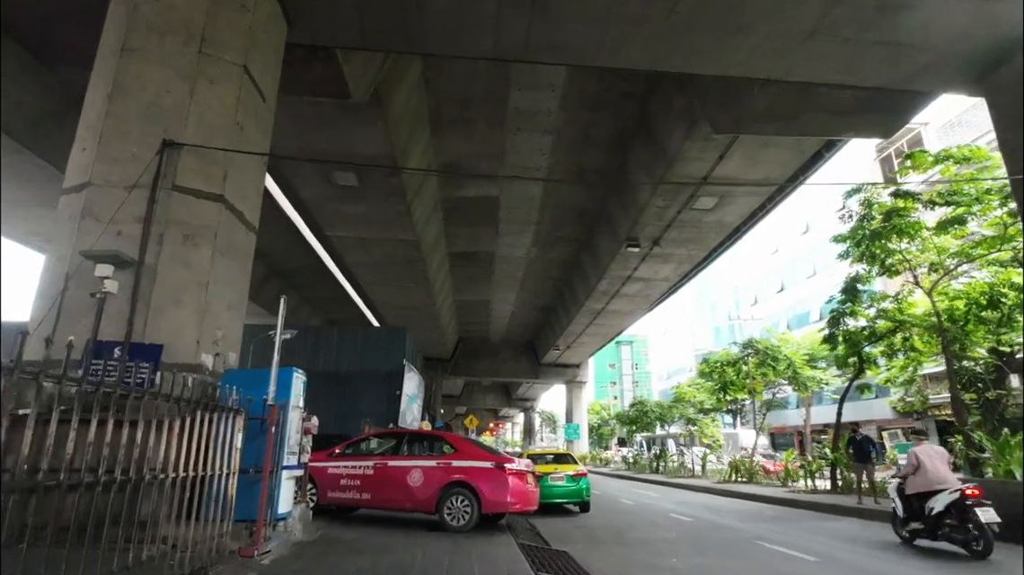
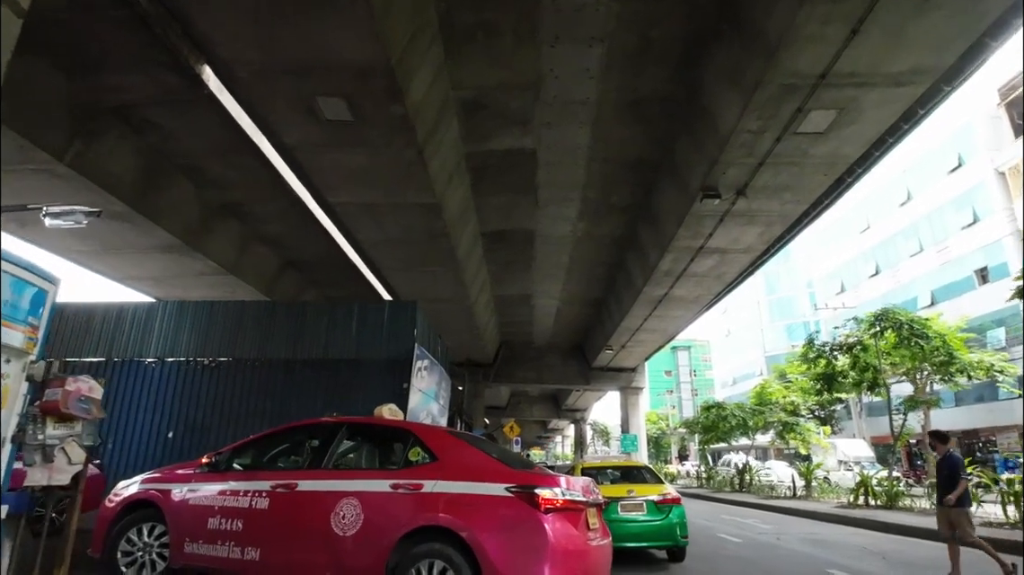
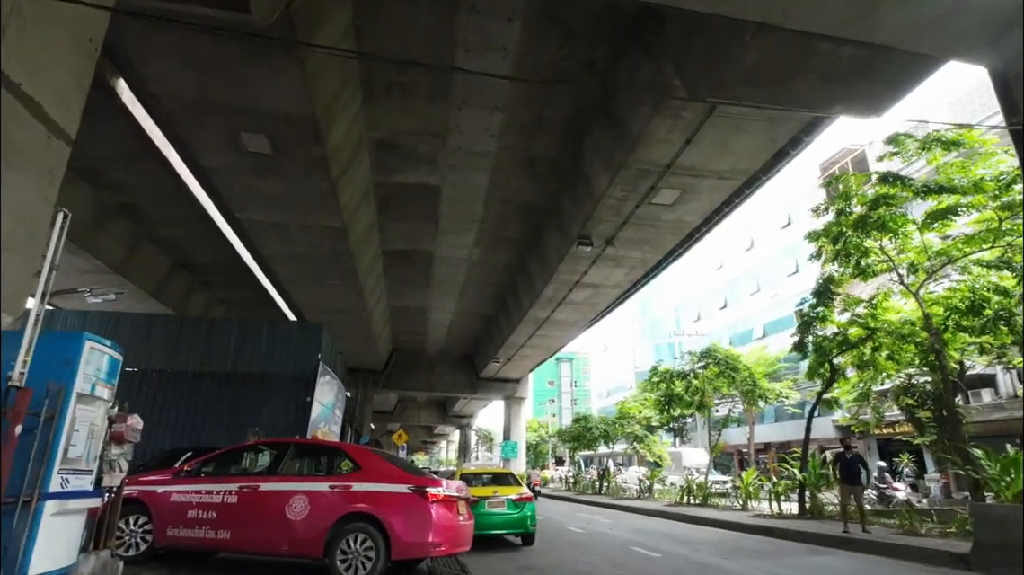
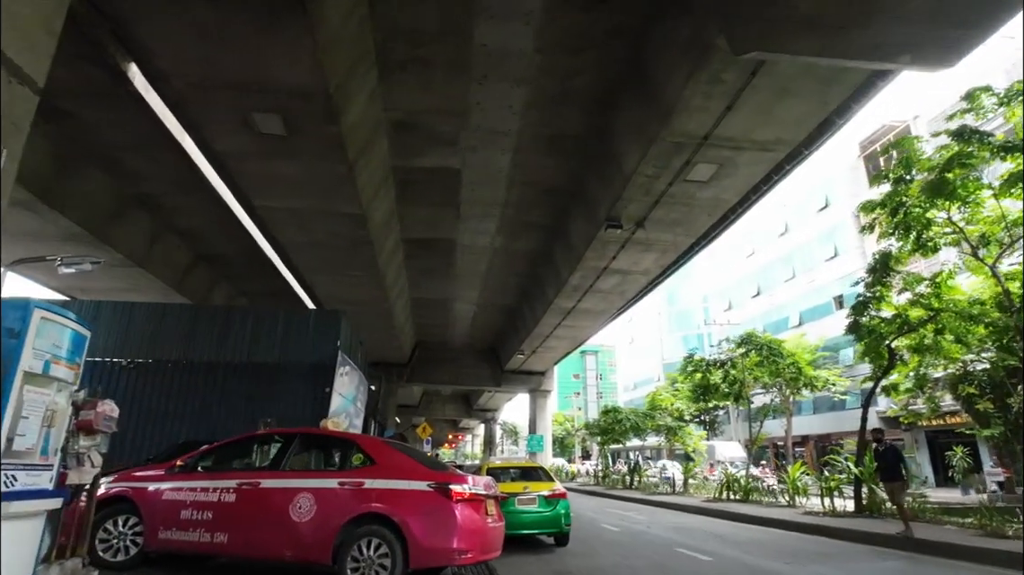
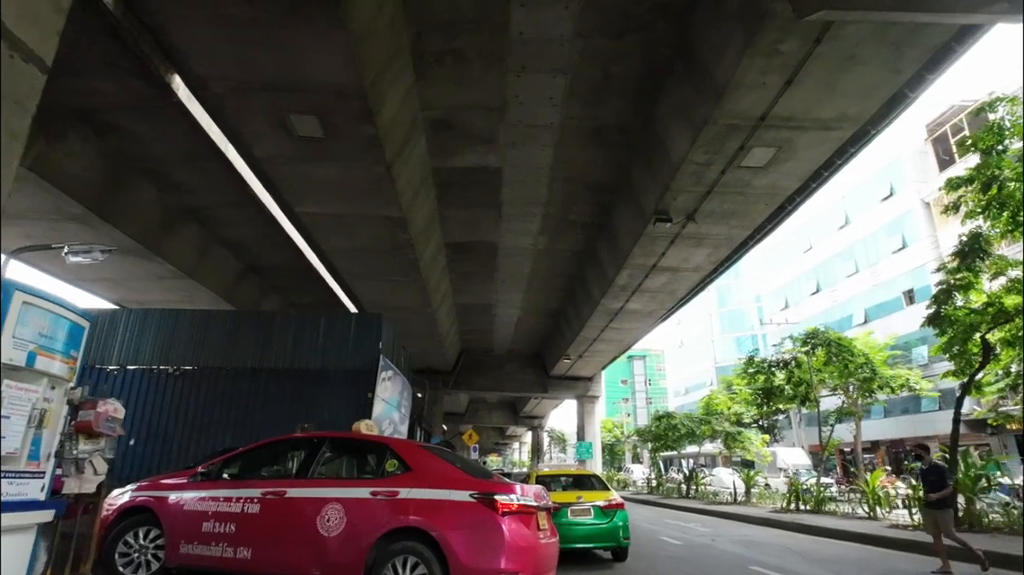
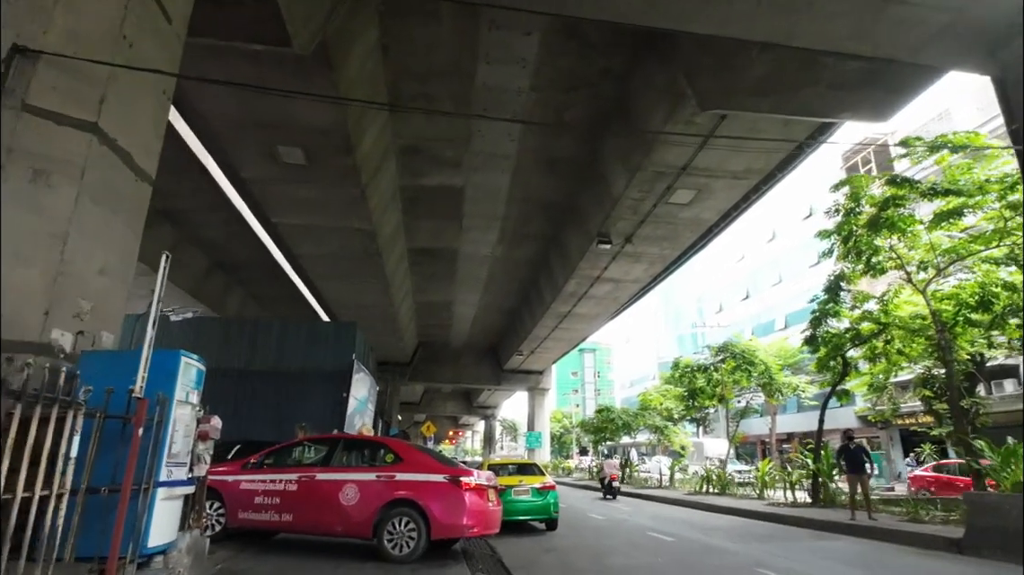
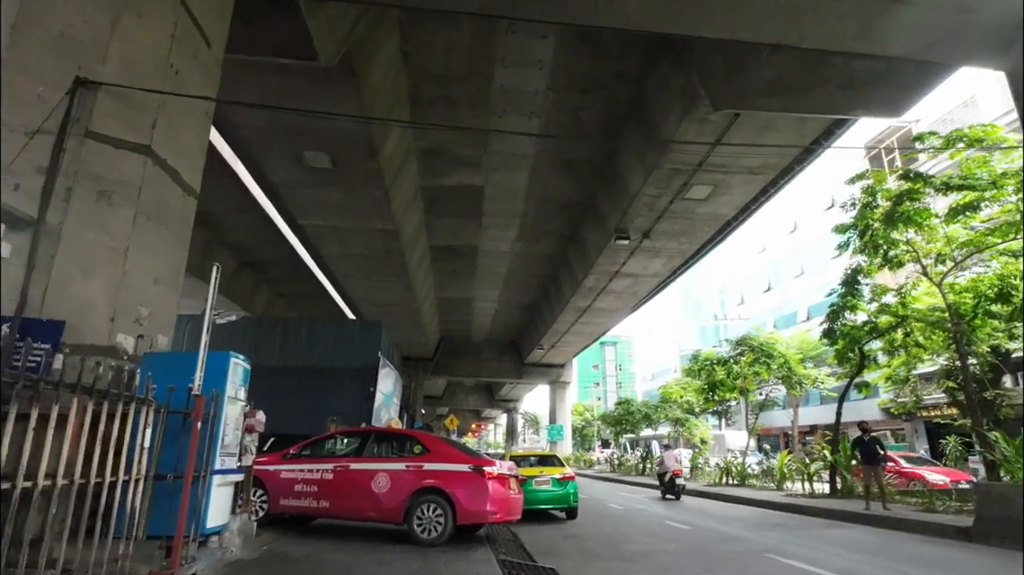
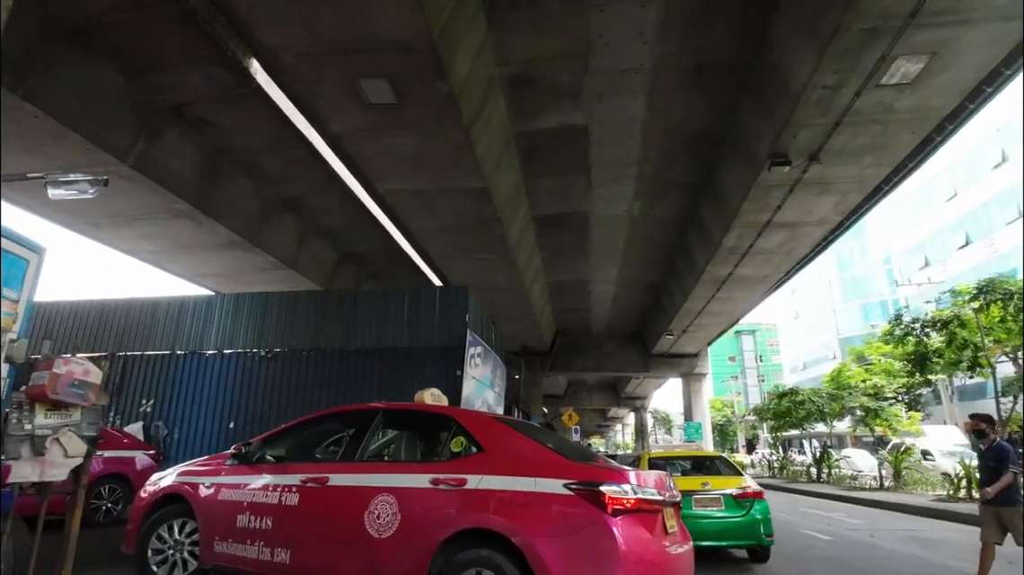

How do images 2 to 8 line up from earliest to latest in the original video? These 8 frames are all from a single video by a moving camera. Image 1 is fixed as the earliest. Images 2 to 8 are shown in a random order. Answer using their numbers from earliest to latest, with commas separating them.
7, 6, 3, 4, 5, 2, 8
